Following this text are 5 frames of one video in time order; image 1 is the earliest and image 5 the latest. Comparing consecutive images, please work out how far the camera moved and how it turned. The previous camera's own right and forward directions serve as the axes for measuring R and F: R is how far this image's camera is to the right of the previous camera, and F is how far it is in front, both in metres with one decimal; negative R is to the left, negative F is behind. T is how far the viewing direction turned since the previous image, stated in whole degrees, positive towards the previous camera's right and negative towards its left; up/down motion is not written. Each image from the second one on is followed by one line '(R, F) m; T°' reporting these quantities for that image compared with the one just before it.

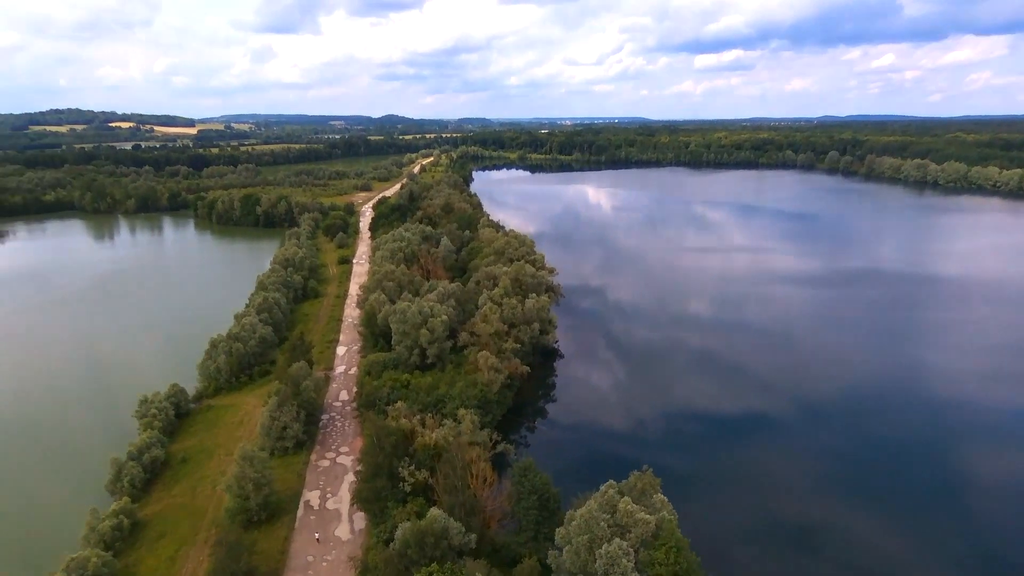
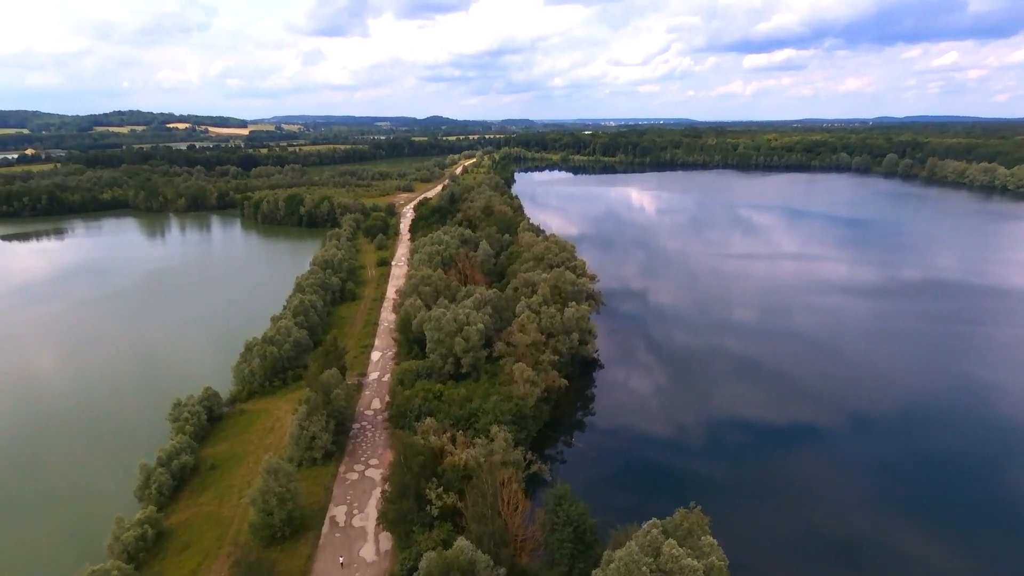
(0.0, +0.5) m; -4°
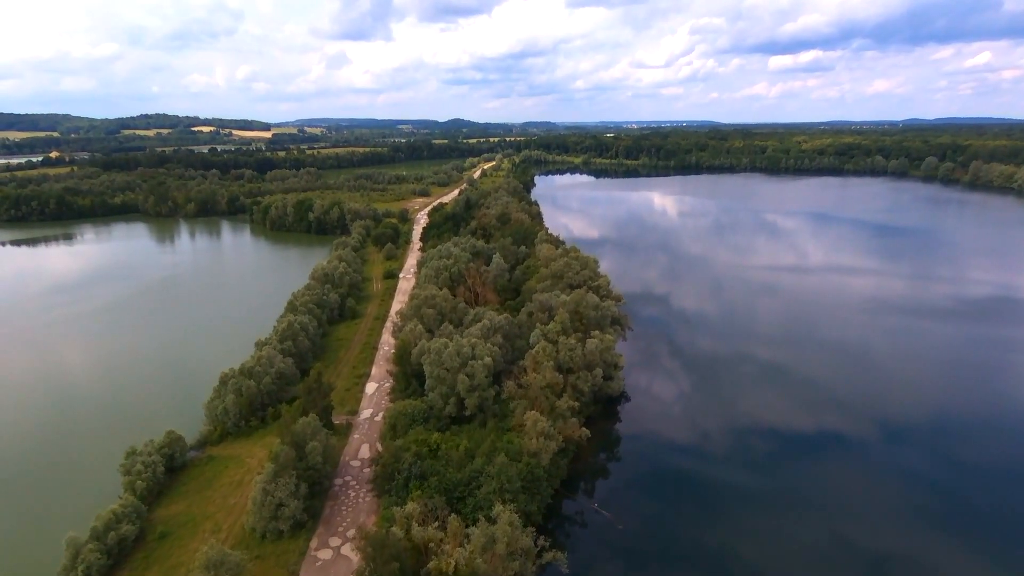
(+0.1, +1.7) m; -2°
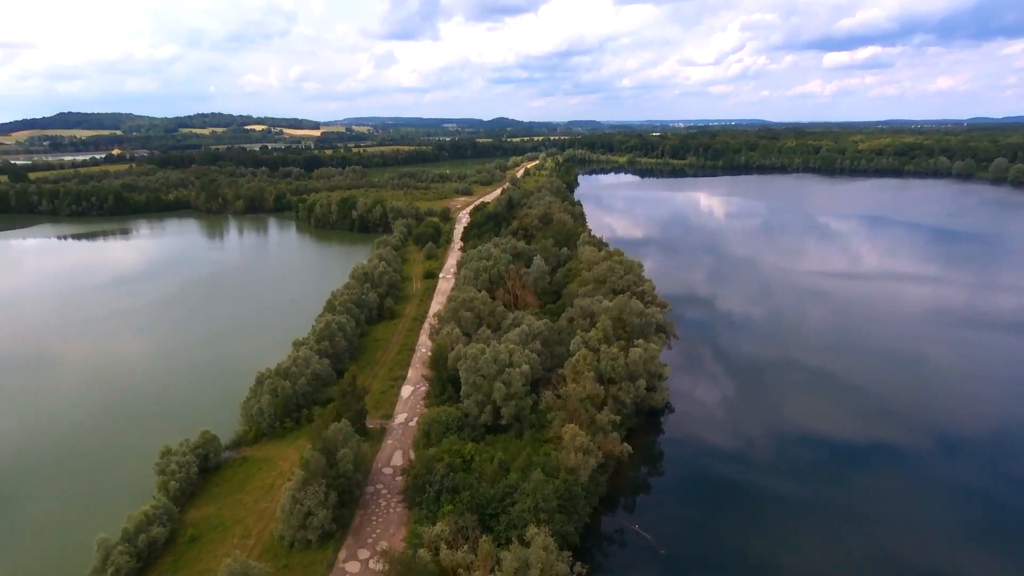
(0.0, +0.4) m; -4°
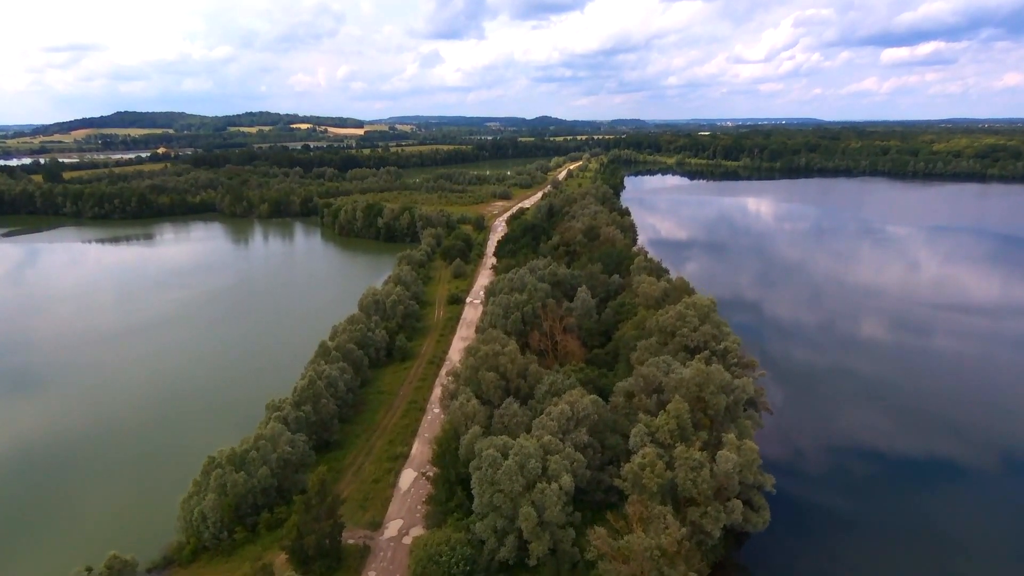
(0.0, +3.0) m; -4°
